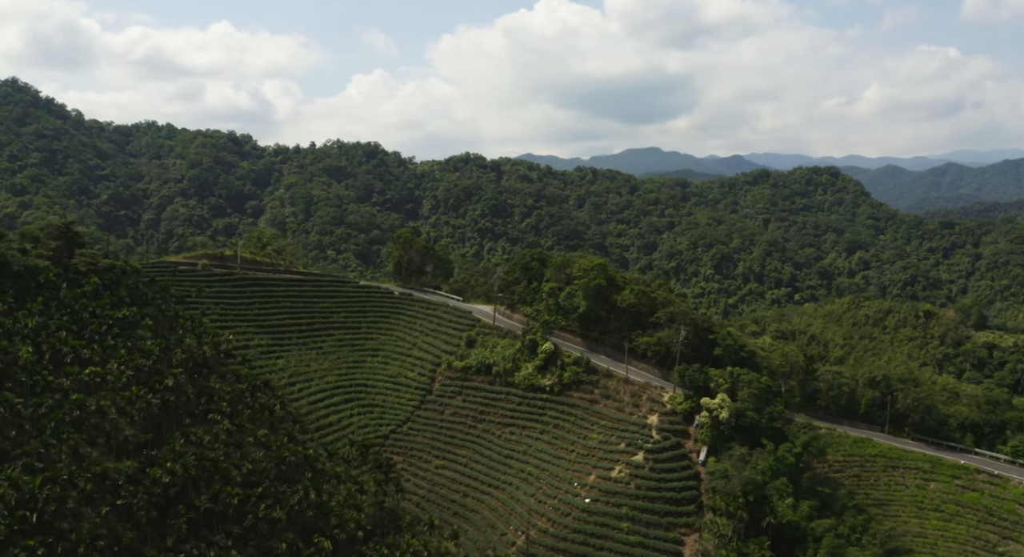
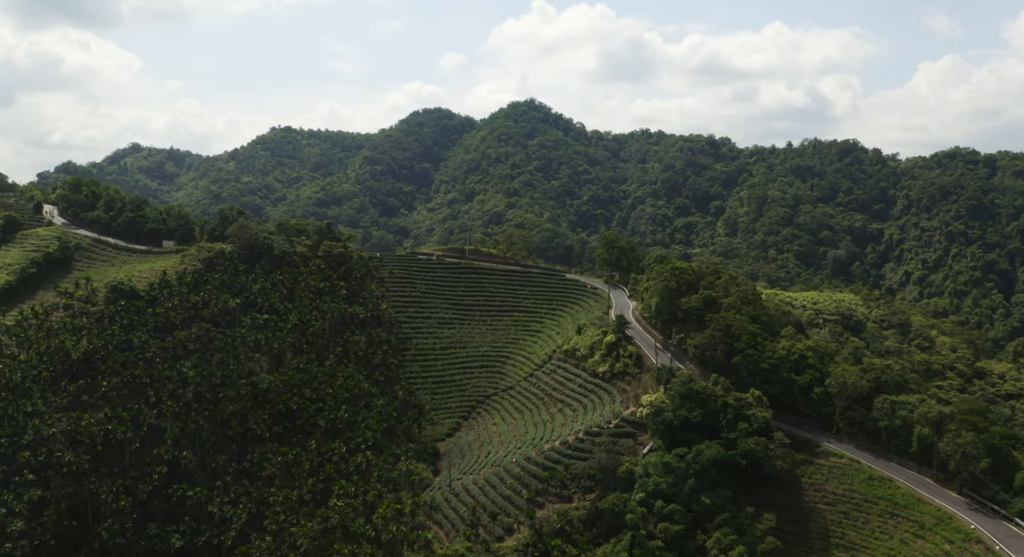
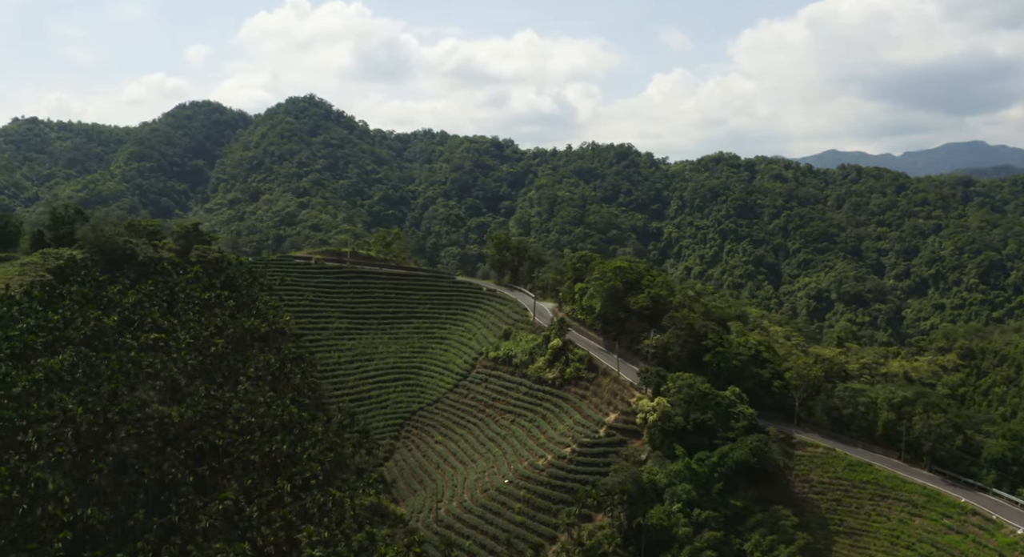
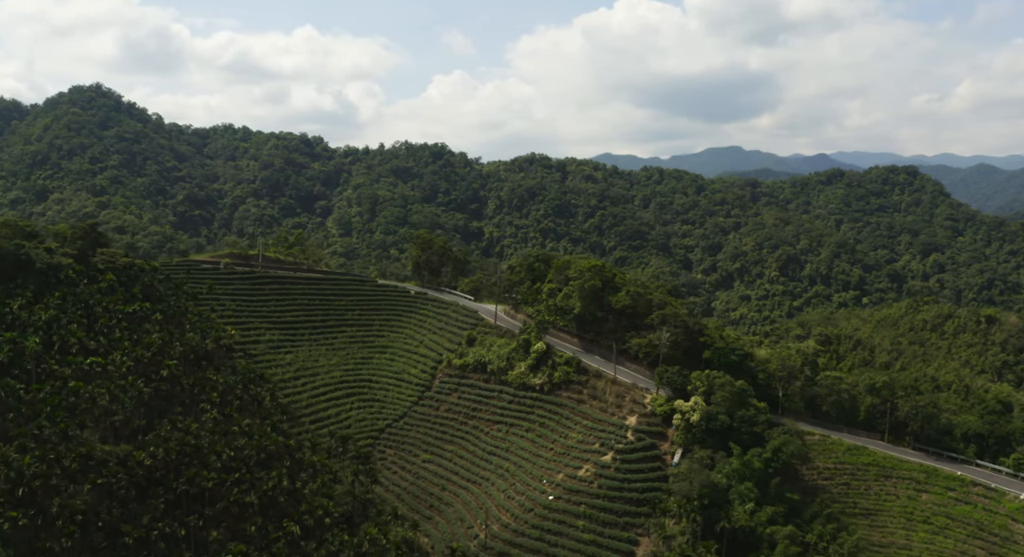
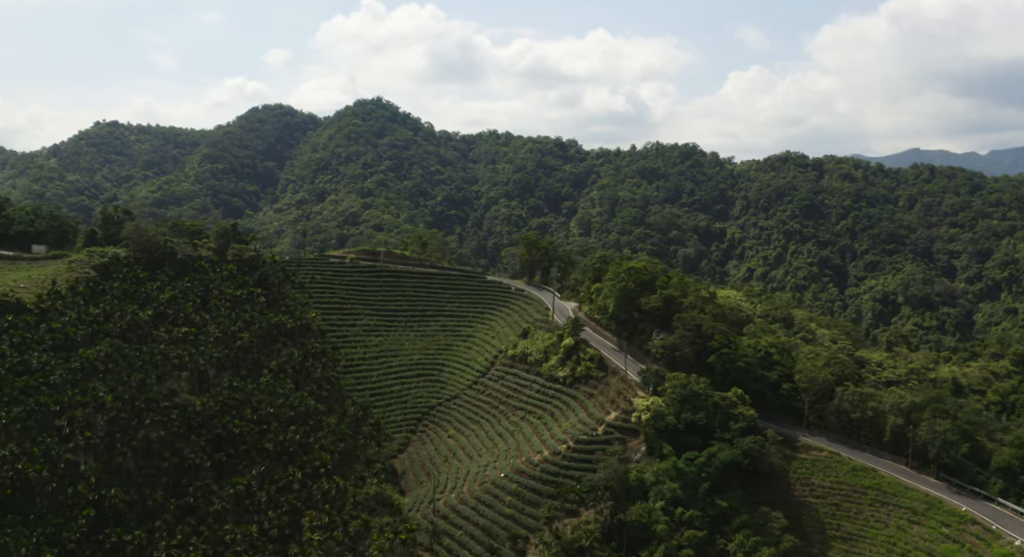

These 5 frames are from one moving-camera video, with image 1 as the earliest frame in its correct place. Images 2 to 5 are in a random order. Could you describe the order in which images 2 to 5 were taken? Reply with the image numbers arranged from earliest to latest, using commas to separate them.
4, 3, 5, 2
